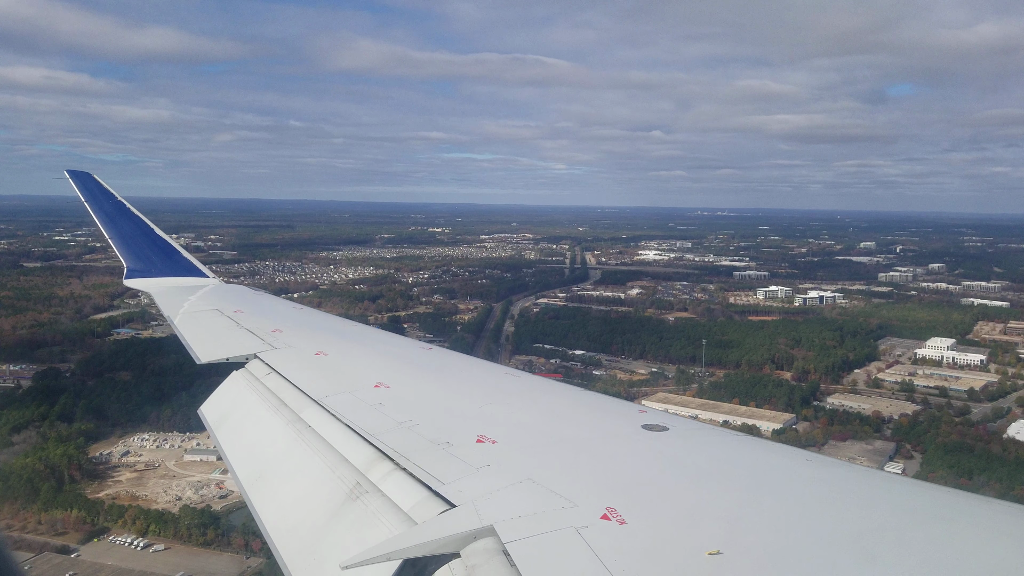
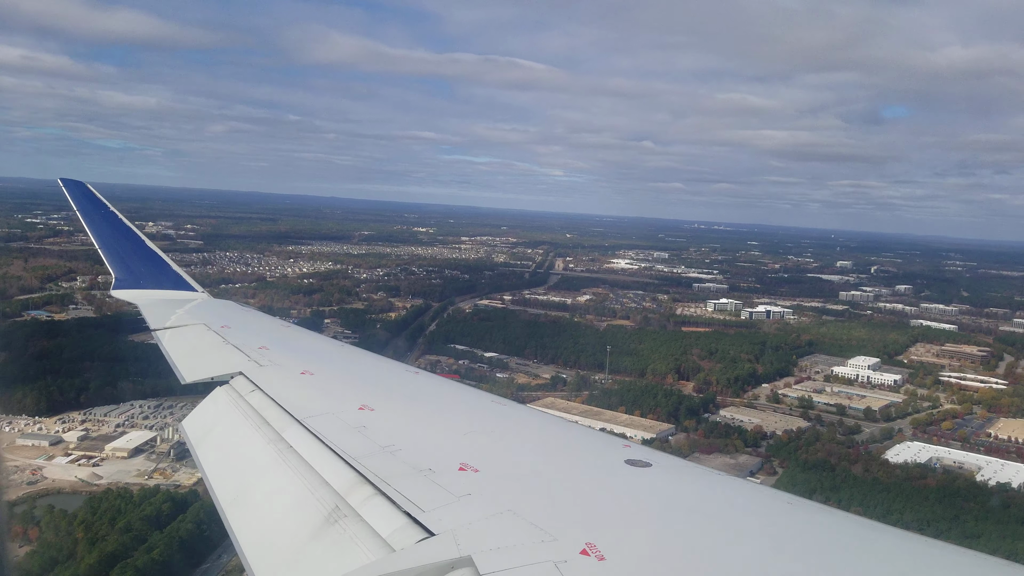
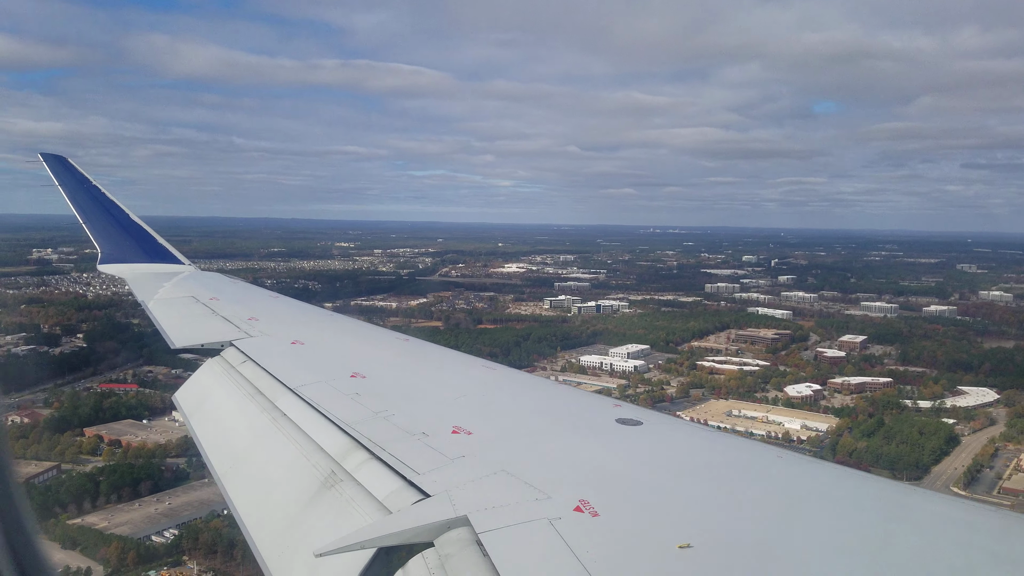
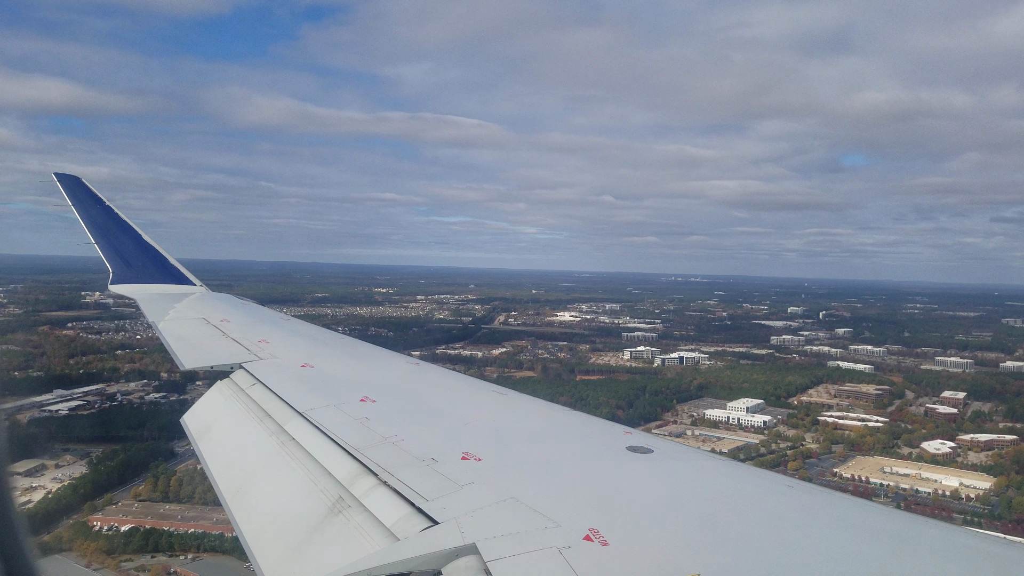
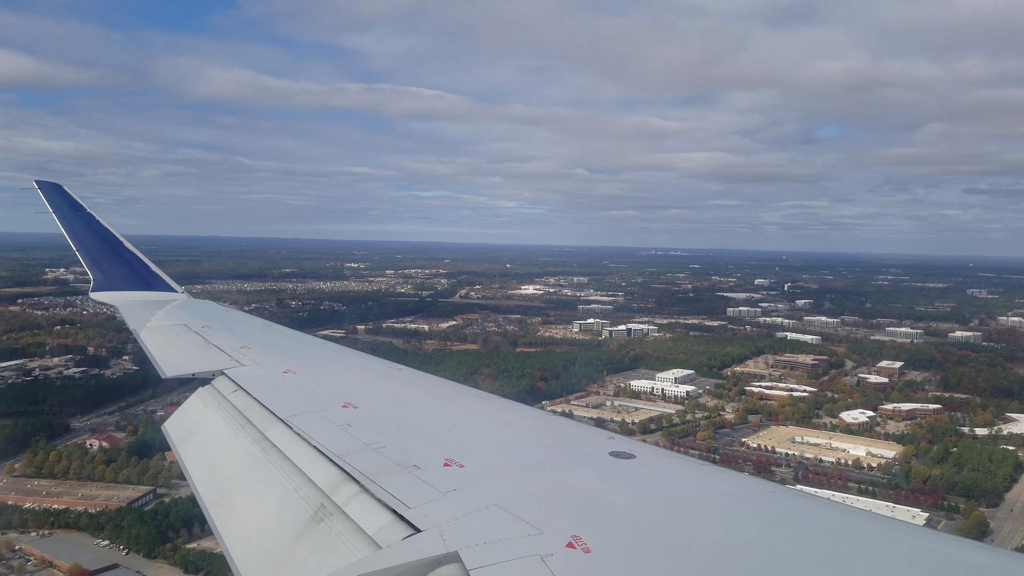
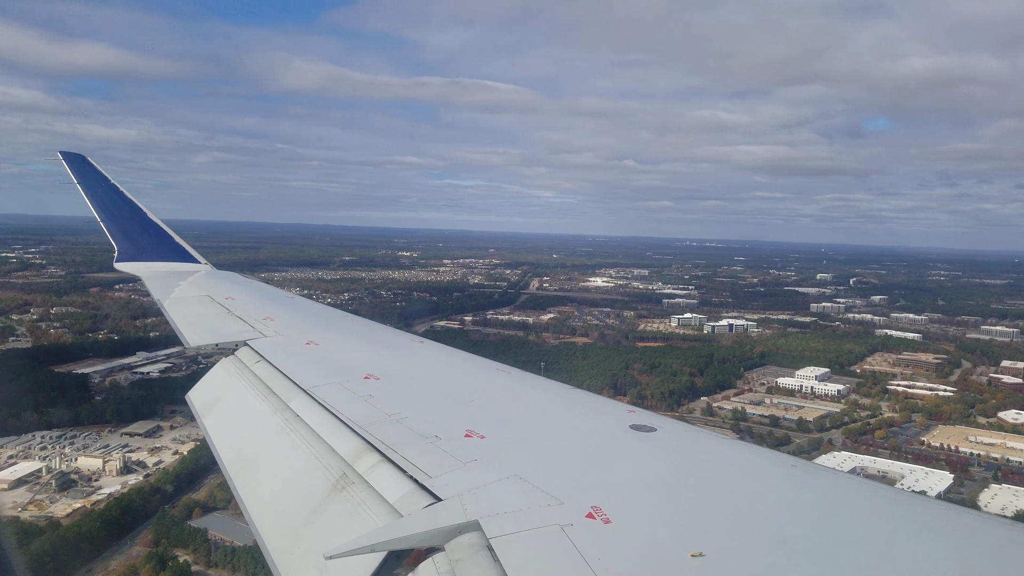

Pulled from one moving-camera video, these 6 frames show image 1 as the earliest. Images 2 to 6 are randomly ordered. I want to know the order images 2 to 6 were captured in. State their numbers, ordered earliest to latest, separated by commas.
2, 6, 4, 5, 3
